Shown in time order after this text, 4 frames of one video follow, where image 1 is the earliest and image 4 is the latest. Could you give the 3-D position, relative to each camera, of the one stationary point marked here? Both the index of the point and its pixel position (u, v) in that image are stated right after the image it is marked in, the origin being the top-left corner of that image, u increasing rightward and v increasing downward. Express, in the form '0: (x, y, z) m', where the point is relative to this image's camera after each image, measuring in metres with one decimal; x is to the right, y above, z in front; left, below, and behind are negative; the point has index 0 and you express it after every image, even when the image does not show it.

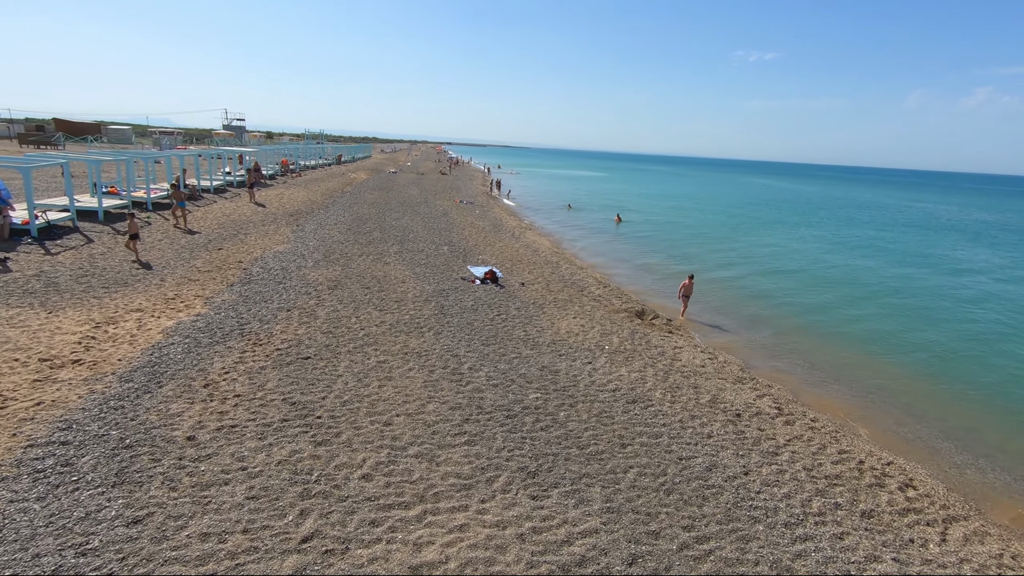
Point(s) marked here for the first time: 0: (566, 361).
0: (+1.1, -1.4, +10.6) m
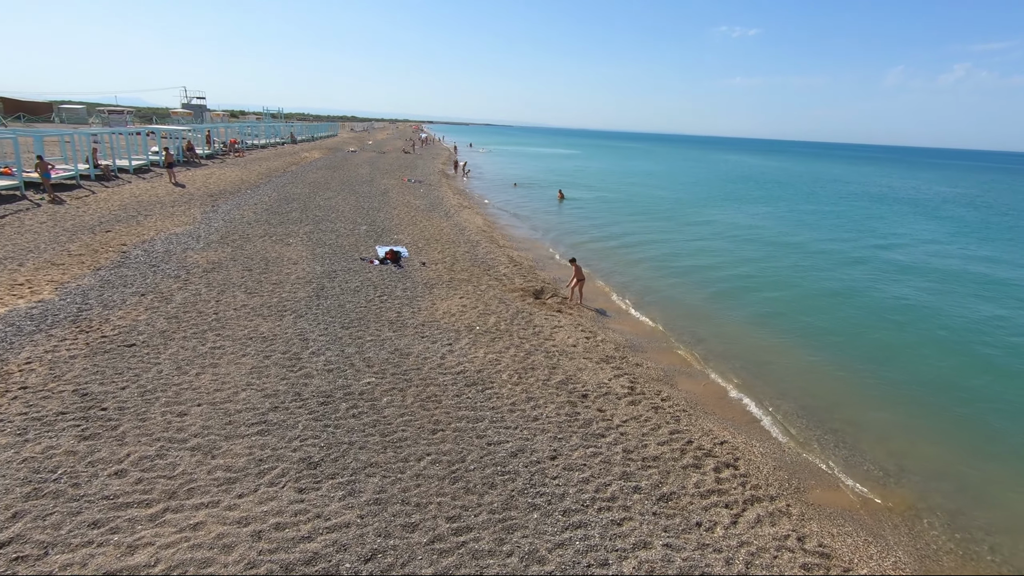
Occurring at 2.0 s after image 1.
0: (-1.7, -1.0, +10.2) m
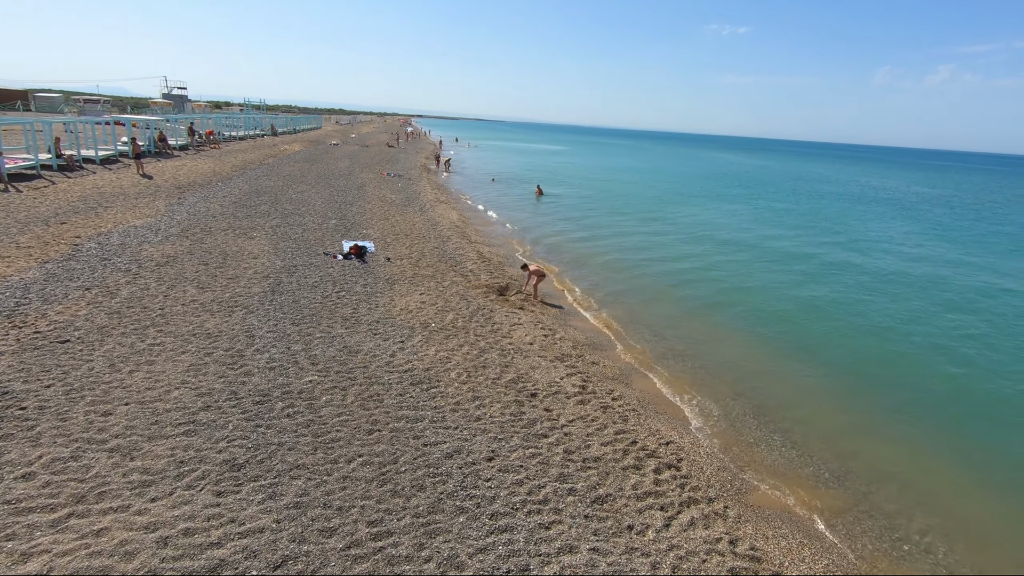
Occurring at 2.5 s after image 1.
0: (-2.5, -1.0, +10.0) m
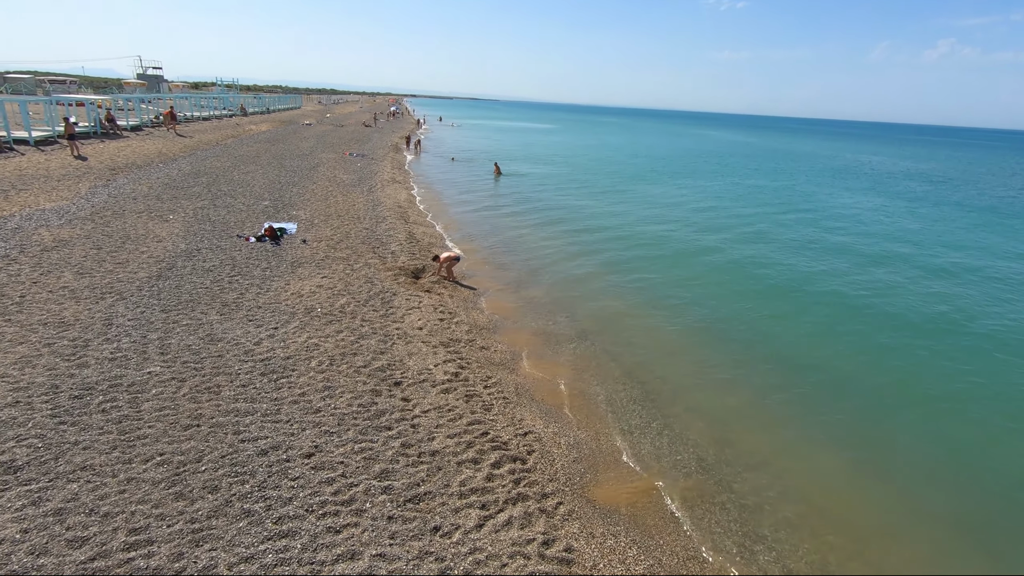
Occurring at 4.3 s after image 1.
0: (-4.7, -0.7, +9.5) m
